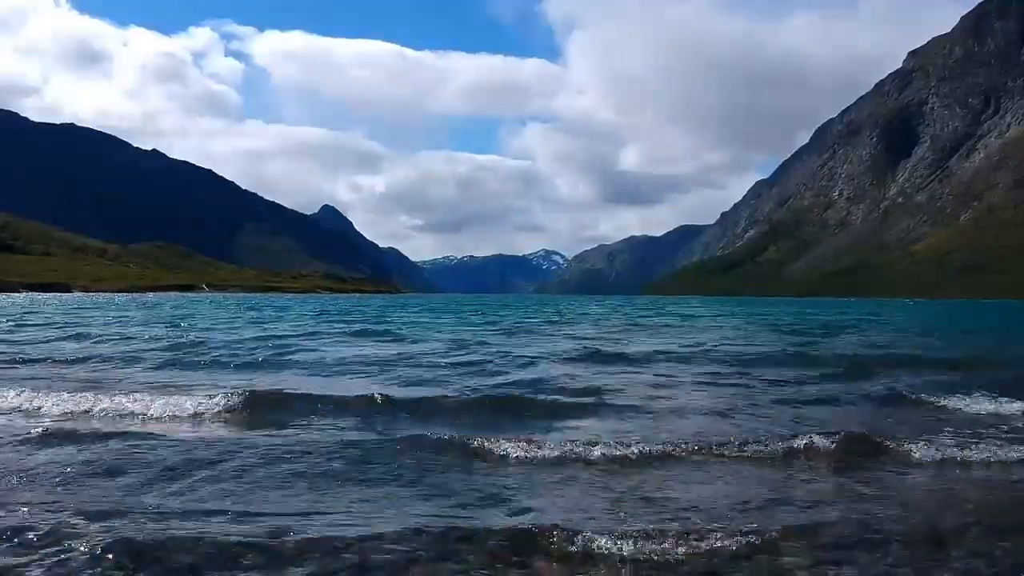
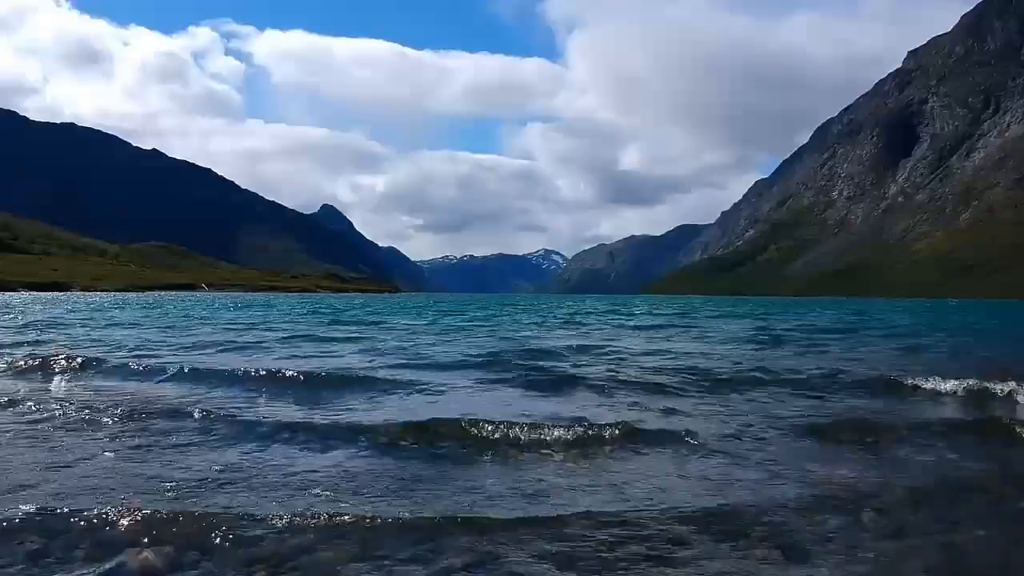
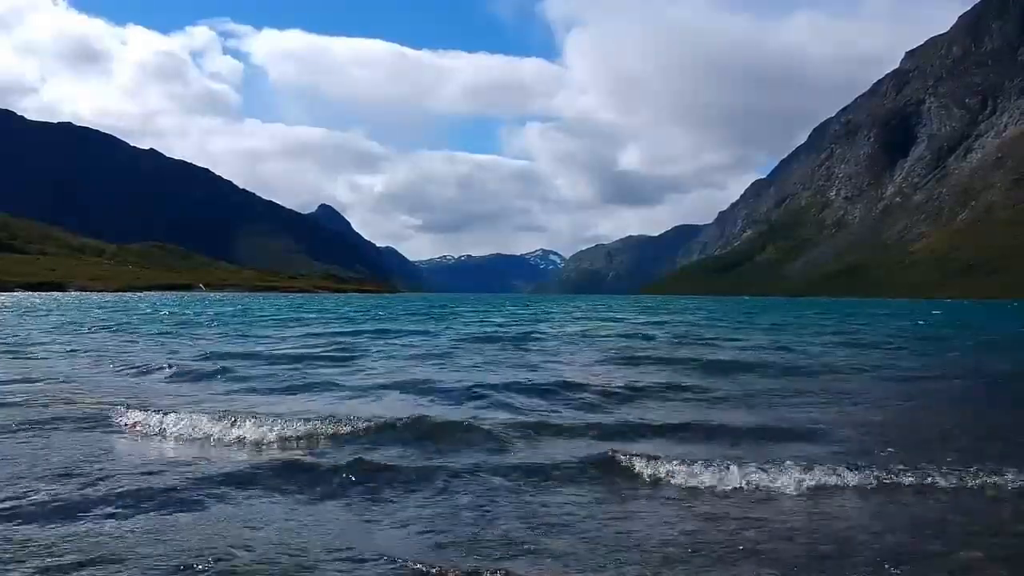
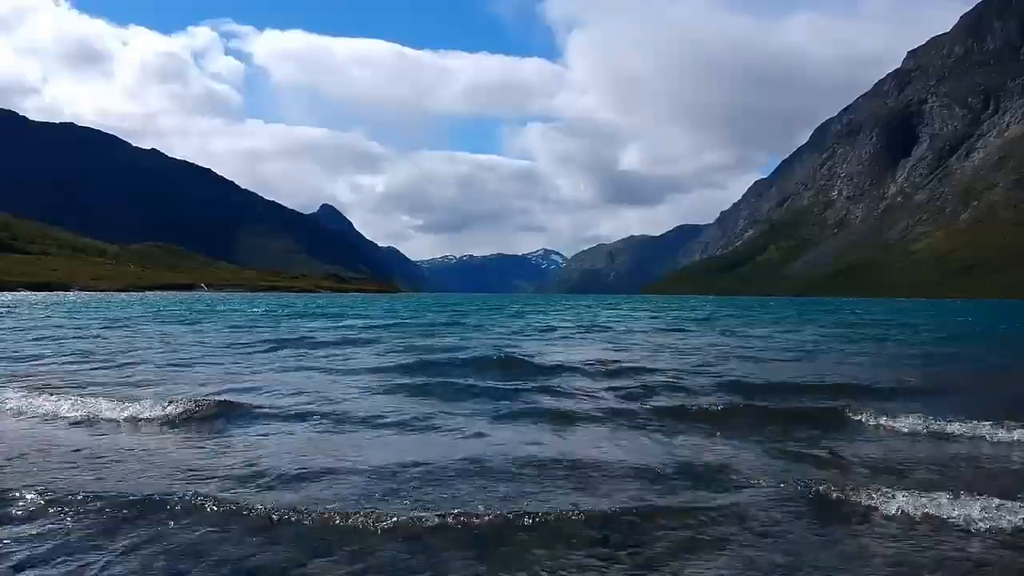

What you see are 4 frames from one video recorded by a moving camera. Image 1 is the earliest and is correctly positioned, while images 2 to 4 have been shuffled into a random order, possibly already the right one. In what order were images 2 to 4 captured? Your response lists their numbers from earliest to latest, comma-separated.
2, 4, 3
